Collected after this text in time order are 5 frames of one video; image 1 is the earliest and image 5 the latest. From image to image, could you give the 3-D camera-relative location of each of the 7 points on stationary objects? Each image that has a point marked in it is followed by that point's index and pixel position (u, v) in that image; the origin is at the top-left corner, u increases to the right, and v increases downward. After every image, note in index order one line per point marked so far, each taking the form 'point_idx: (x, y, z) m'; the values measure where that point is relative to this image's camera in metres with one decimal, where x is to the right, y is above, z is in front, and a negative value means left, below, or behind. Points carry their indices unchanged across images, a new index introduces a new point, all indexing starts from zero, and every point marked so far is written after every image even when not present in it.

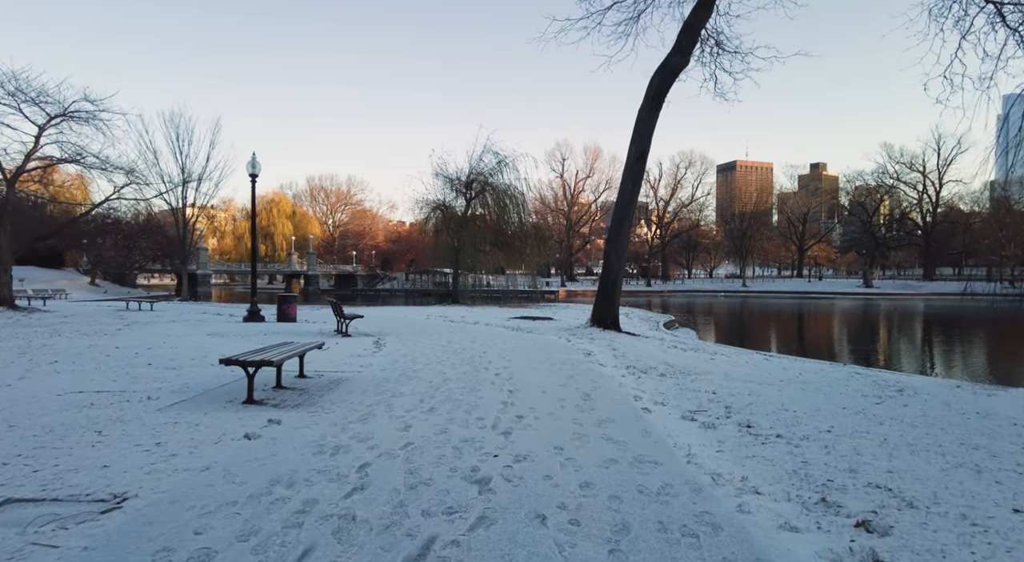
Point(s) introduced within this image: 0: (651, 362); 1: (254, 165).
0: (+2.3, -1.4, +9.6) m
1: (-8.4, +3.7, +18.6) m
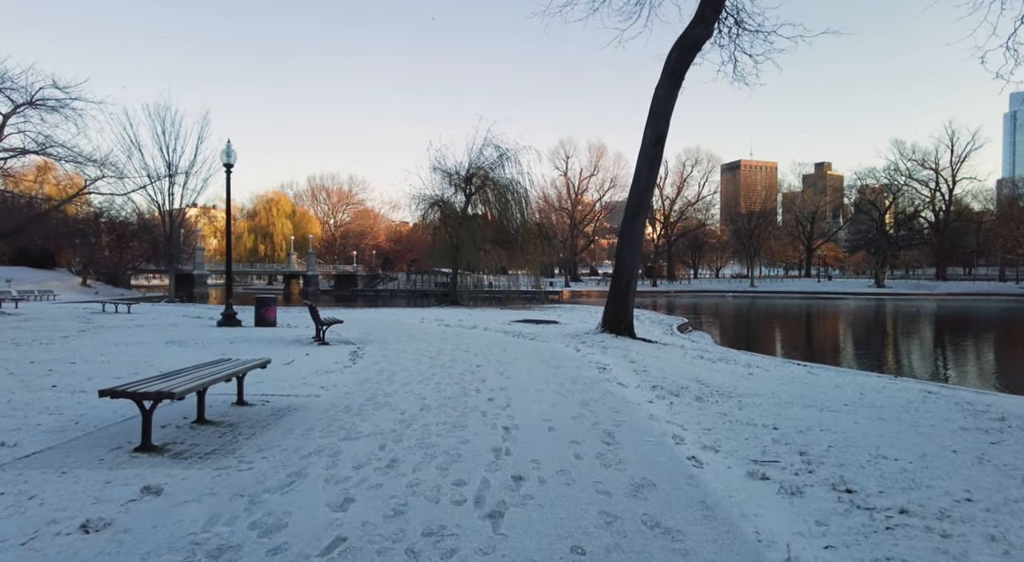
0: (+2.3, -1.4, +7.9) m
1: (-8.3, +3.7, +17.0) m
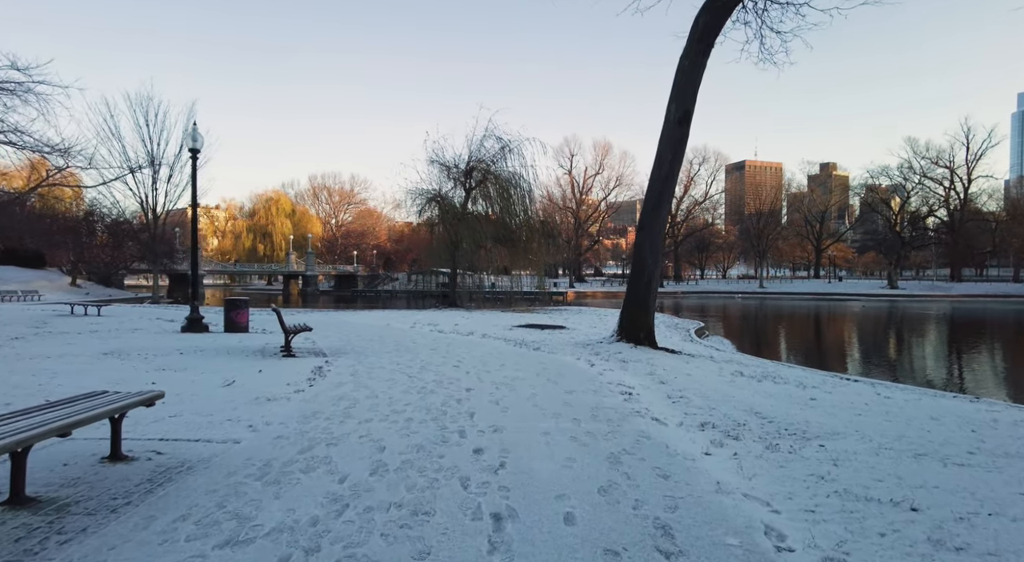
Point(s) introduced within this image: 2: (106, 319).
0: (+2.3, -1.4, +6.0) m
1: (-8.3, +3.7, +15.1) m
2: (-13.0, -1.2, +18.5) m
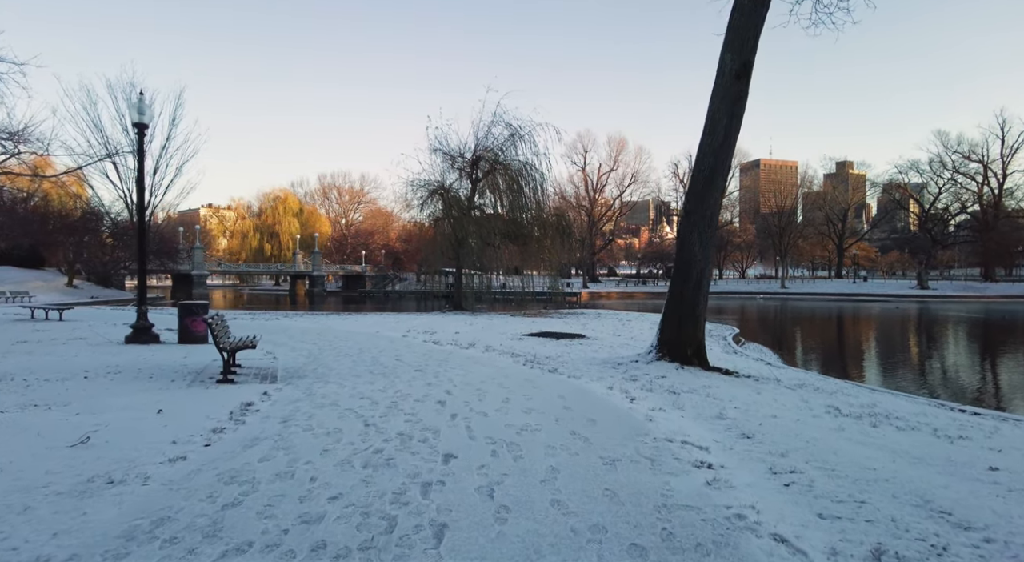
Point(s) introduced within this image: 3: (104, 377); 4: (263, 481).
0: (+2.3, -1.4, +3.3) m
1: (-8.1, +3.7, +12.7) m
2: (-12.7, -1.3, +16.2) m
3: (-5.6, -1.3, +8.0) m
4: (-1.6, -1.3, +3.8) m
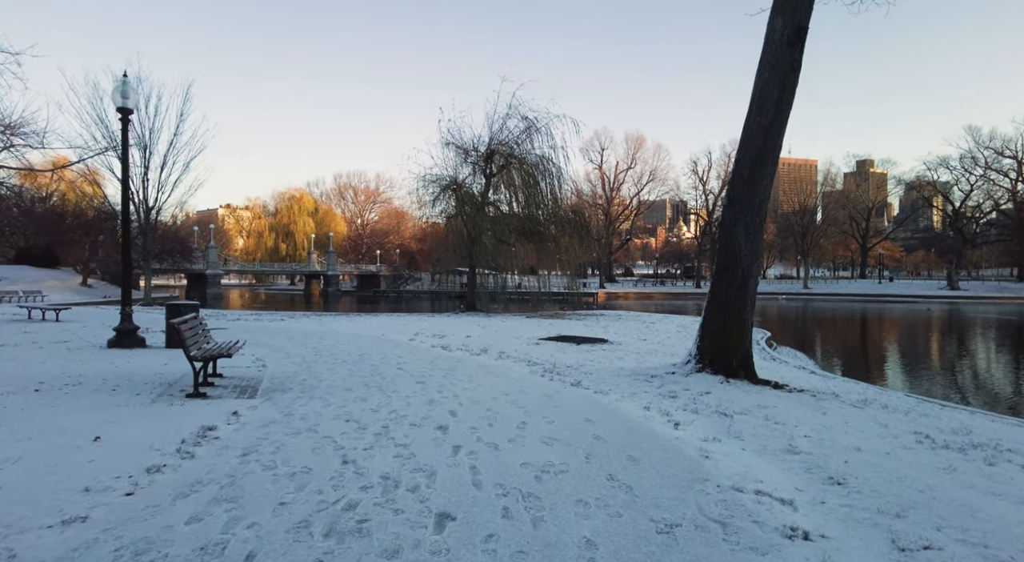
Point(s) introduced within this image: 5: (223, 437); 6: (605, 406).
0: (+2.4, -1.4, +2.1) m
1: (-7.8, +3.7, +11.7) m
2: (-12.3, -1.2, +15.3) m
3: (-5.4, -1.3, +7.0) m
4: (-1.6, -1.3, +2.7) m
5: (-2.5, -1.3, +5.1) m
6: (+1.0, -1.3, +6.1) m
